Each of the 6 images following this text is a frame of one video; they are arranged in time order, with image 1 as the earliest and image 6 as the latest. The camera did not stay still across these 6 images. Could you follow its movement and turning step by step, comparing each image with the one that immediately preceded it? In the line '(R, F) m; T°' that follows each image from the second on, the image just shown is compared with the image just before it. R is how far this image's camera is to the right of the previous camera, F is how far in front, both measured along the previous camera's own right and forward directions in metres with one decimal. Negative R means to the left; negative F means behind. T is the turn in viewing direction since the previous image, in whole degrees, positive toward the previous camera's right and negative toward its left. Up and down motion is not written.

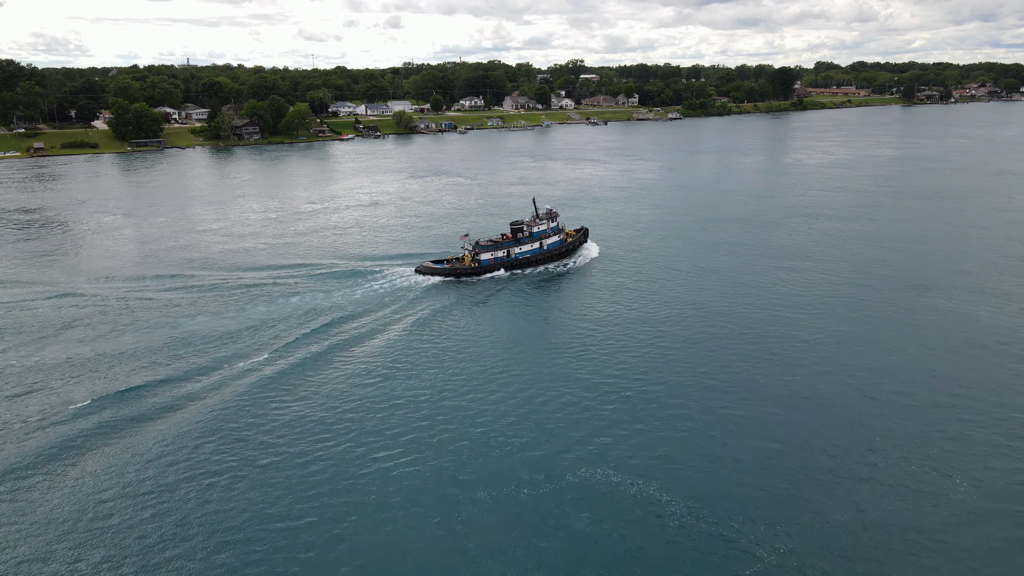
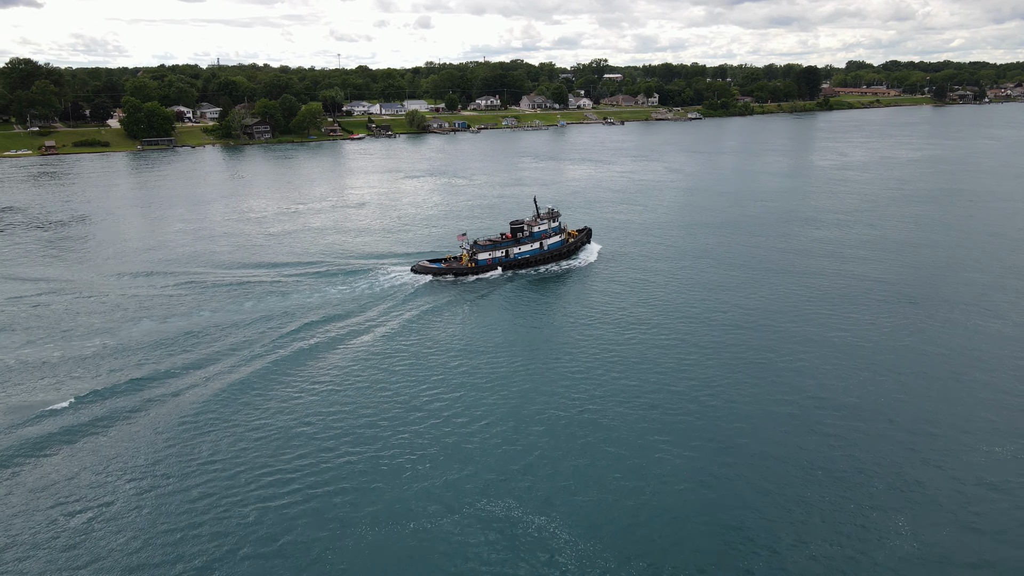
(+3.8, +2.3) m; -2°
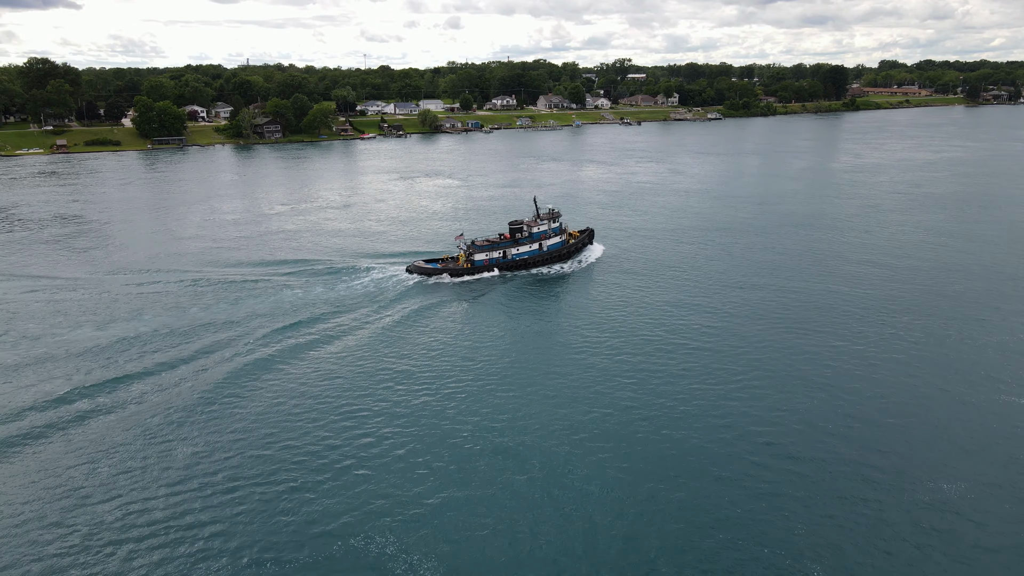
(+3.9, +2.1) m; -2°
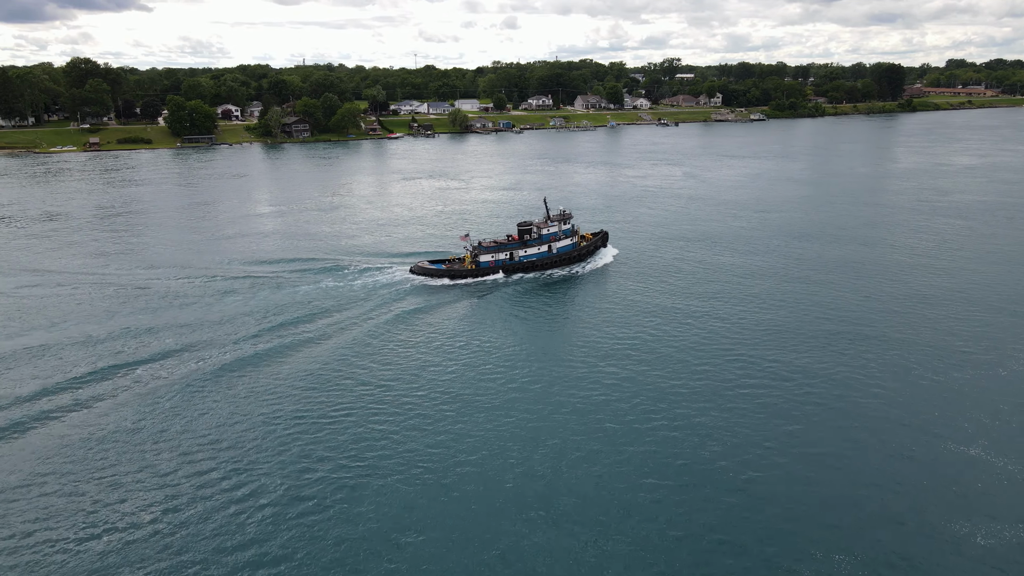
(+6.0, +2.9) m; -4°
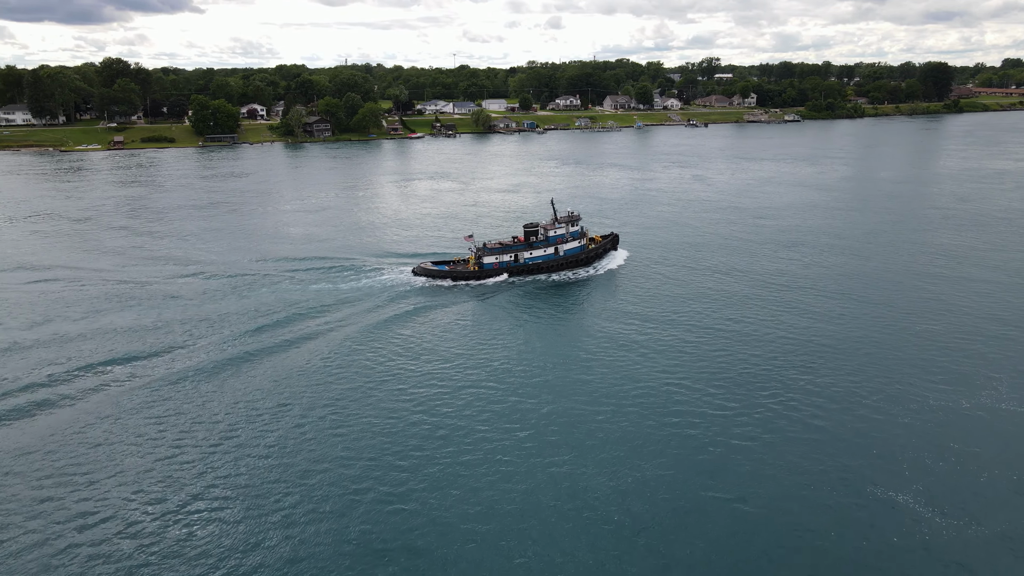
(+4.8, +2.1) m; -3°
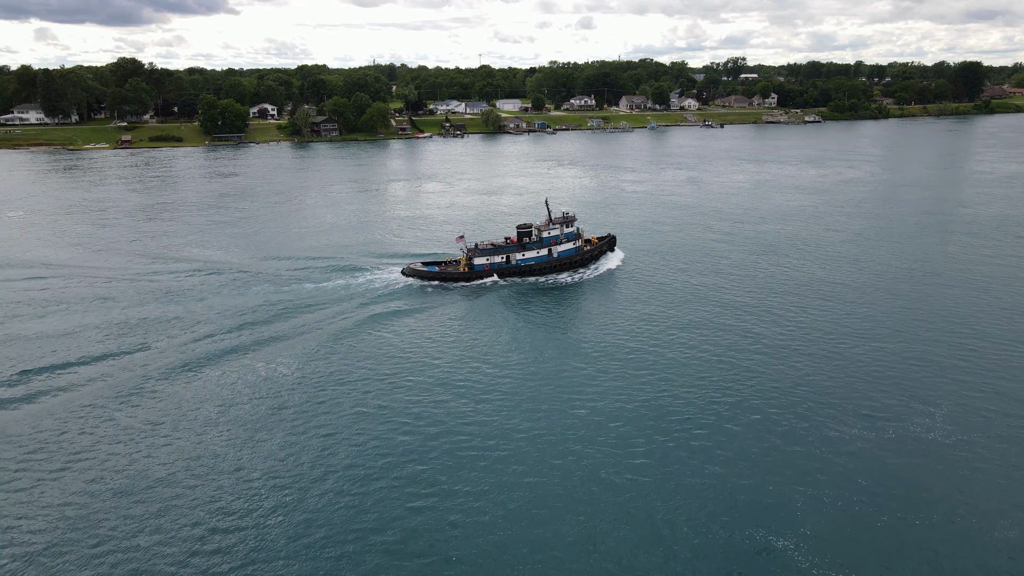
(+5.0, +2.1) m; -2°
